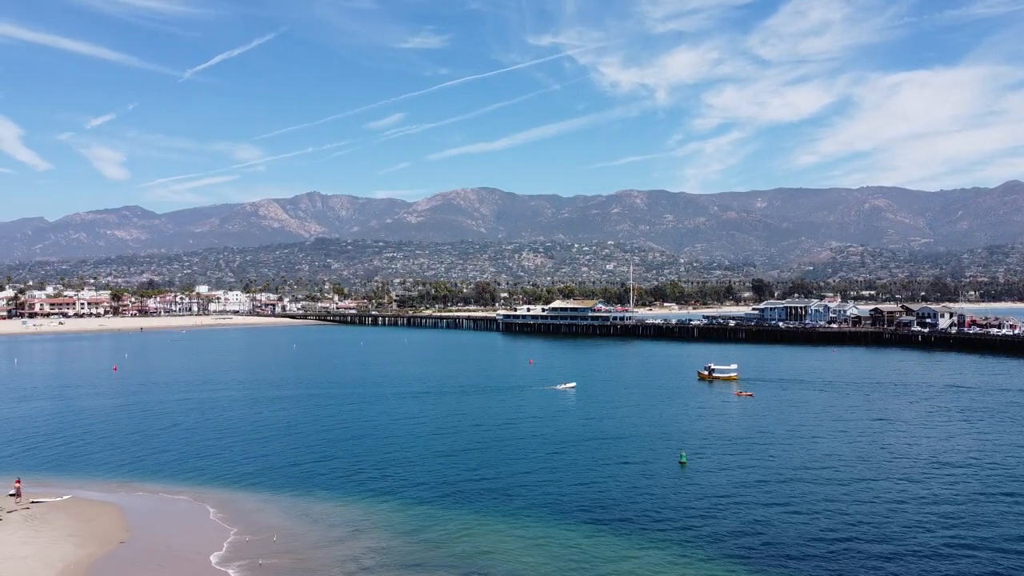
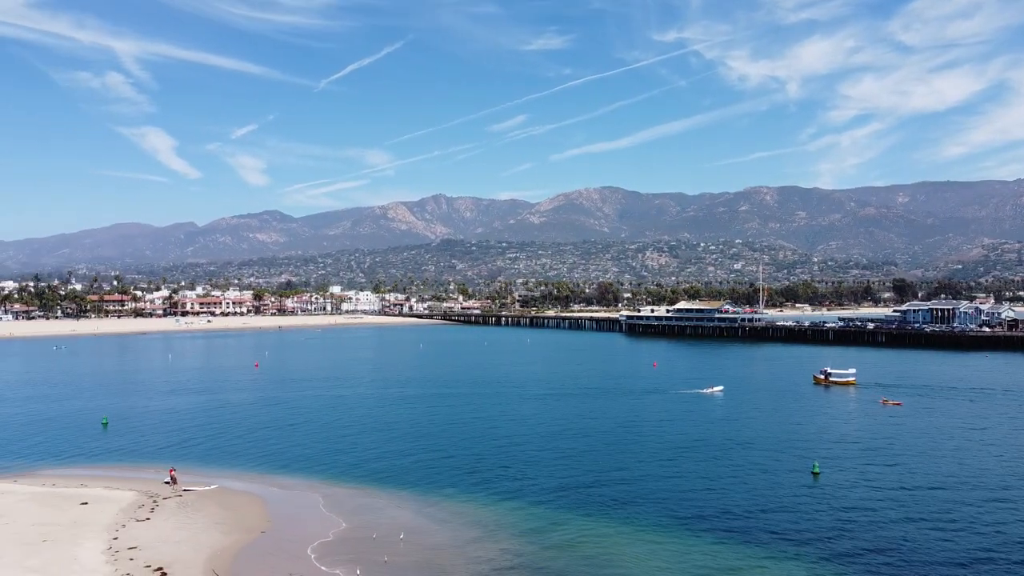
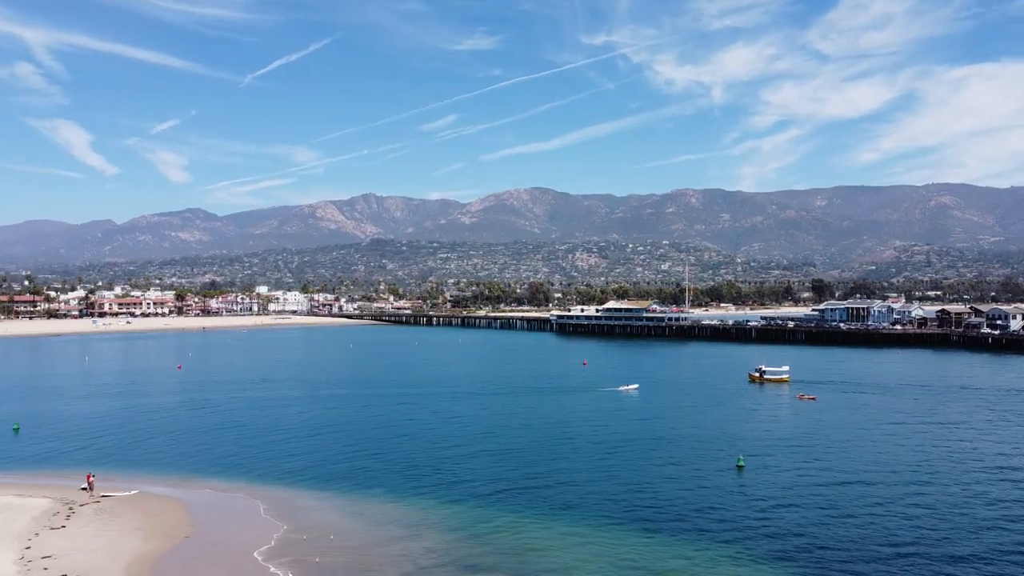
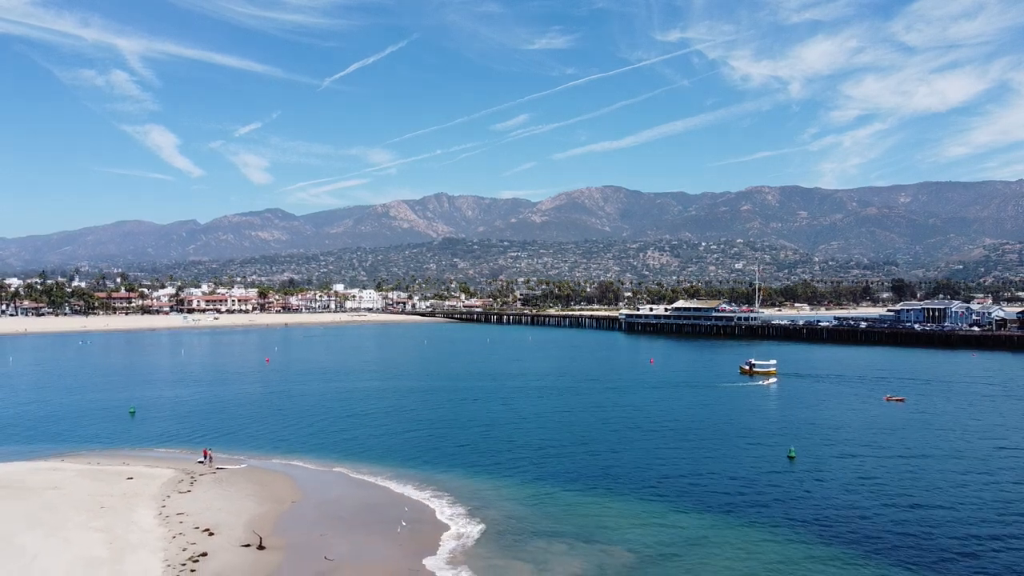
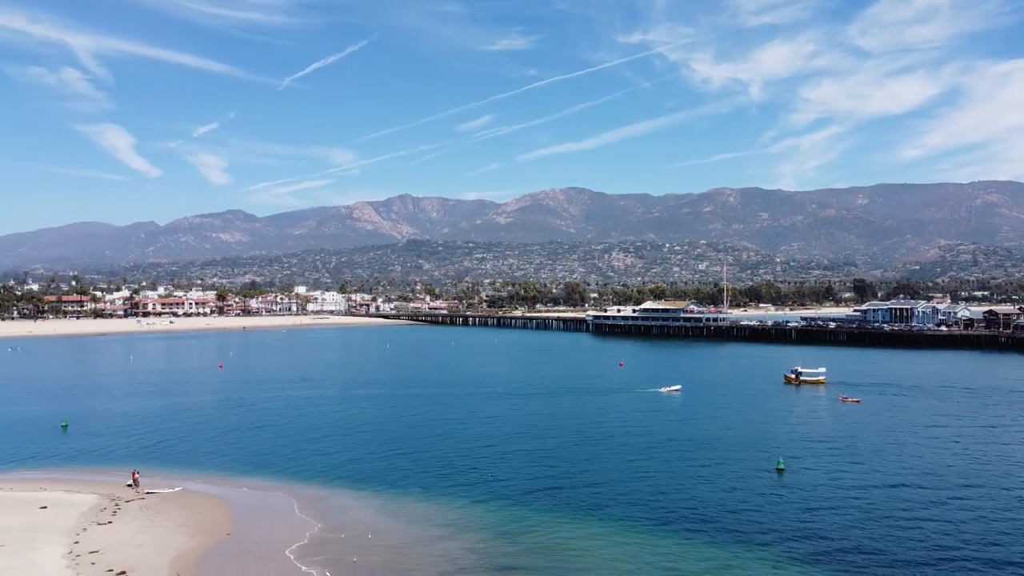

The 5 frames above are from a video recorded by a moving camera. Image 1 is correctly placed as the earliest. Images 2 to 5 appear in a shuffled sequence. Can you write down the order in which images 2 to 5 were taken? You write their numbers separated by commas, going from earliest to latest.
3, 5, 2, 4
